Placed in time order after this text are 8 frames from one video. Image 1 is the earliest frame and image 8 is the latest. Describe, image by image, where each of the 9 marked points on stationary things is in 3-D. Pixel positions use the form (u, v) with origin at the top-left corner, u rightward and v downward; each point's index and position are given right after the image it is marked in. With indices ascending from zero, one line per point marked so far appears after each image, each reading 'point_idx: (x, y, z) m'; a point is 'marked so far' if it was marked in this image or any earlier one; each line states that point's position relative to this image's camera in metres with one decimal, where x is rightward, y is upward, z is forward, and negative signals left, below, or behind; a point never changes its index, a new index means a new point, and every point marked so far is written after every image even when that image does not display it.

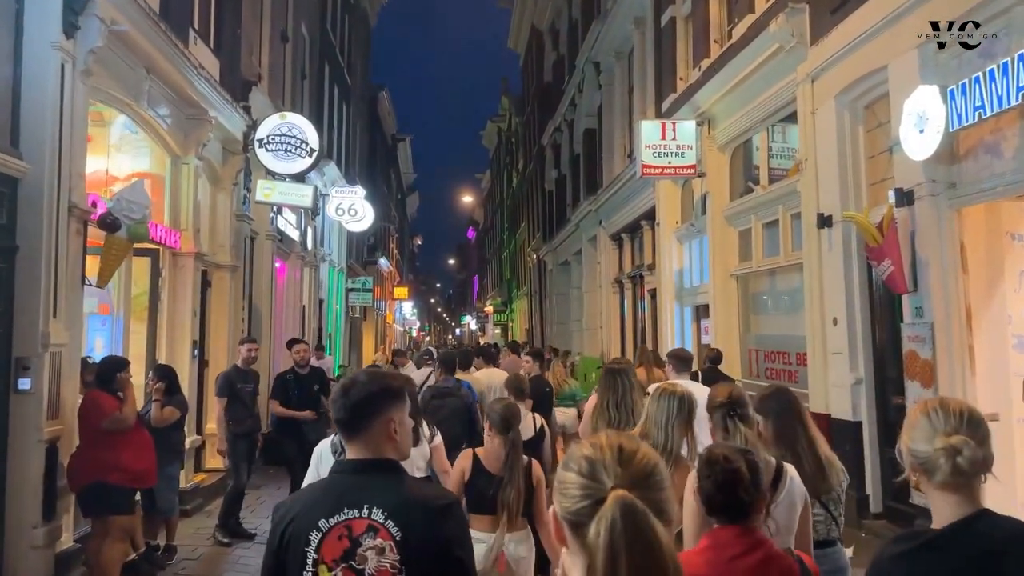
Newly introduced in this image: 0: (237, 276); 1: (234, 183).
0: (-3.4, +0.2, +9.7) m
1: (-3.3, +1.3, +9.6) m
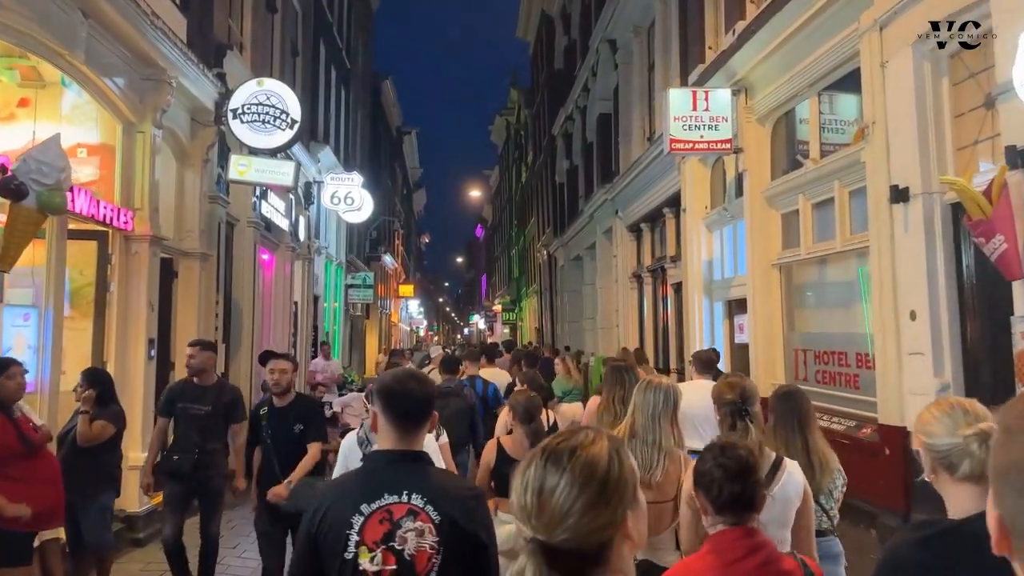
0: (-3.3, +0.2, +8.5) m
1: (-3.2, +1.4, +8.4) m
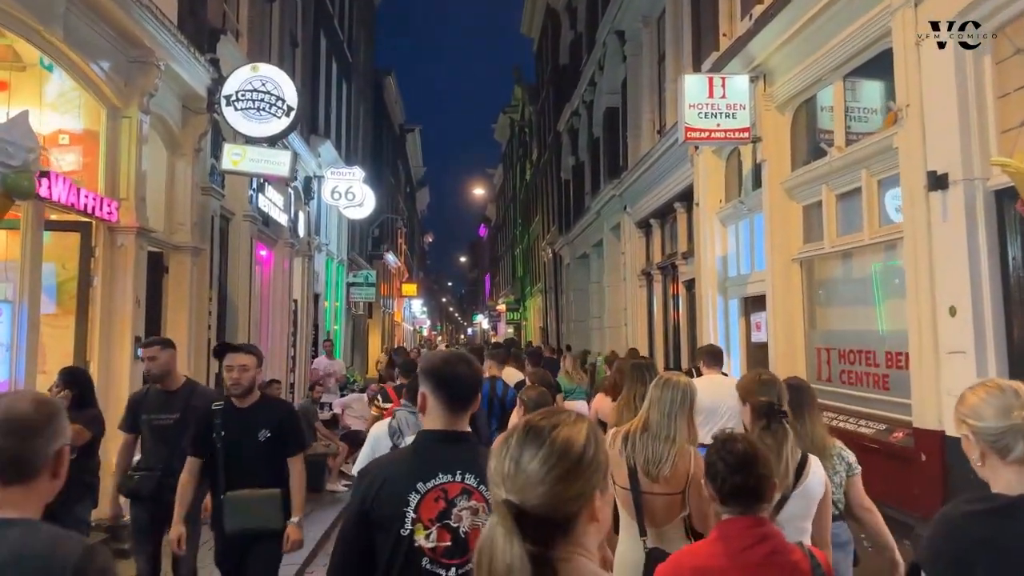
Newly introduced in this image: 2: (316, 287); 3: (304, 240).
0: (-3.2, +0.3, +8.1) m
1: (-3.2, +1.4, +8.0) m
2: (-3.7, 0.0, +15.1) m
3: (-3.6, +0.8, +13.5) m
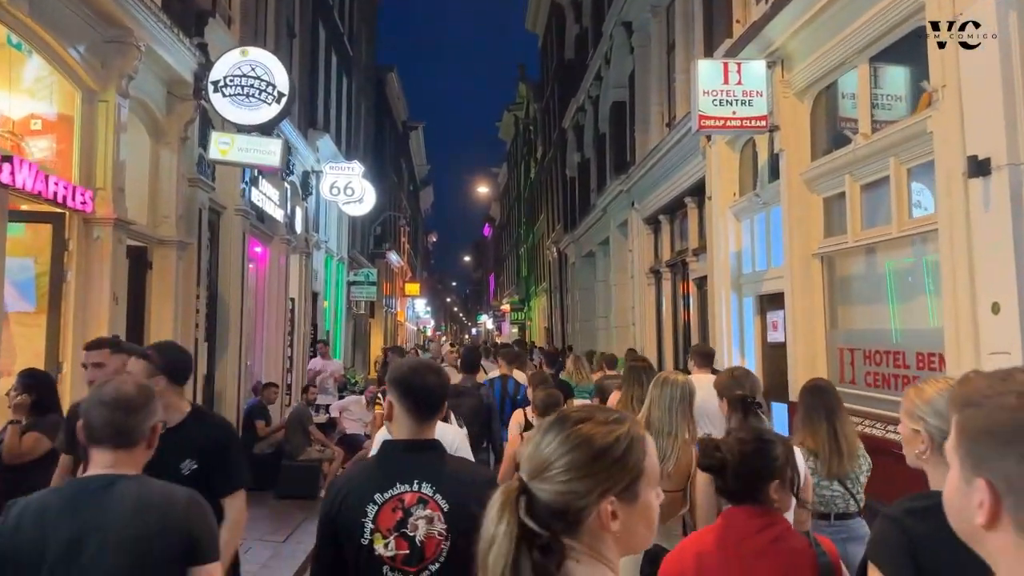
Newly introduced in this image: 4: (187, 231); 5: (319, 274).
0: (-3.1, +0.3, +7.7) m
1: (-3.1, +1.4, +7.6) m
2: (-3.6, 0.0, +14.6) m
3: (-3.5, +0.9, +13.1) m
4: (-3.2, +0.6, +7.7) m
5: (-3.6, +0.3, +14.9) m
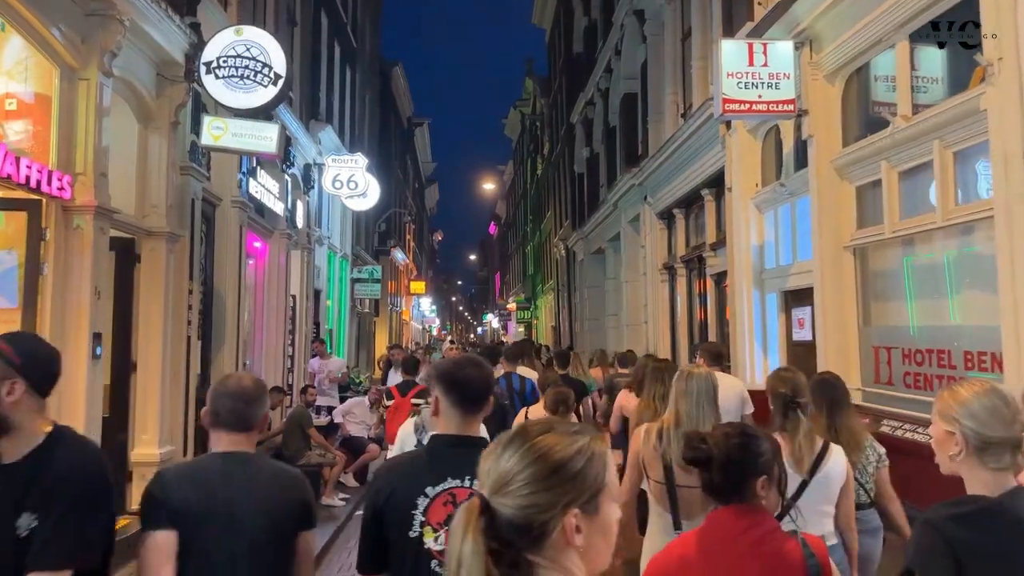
0: (-3.0, +0.4, +7.2) m
1: (-3.0, +1.5, +7.1) m
2: (-3.5, +0.1, +14.2) m
3: (-3.3, +0.9, +12.7) m
4: (-3.1, +0.6, +7.3) m
5: (-3.5, +0.3, +14.5) m
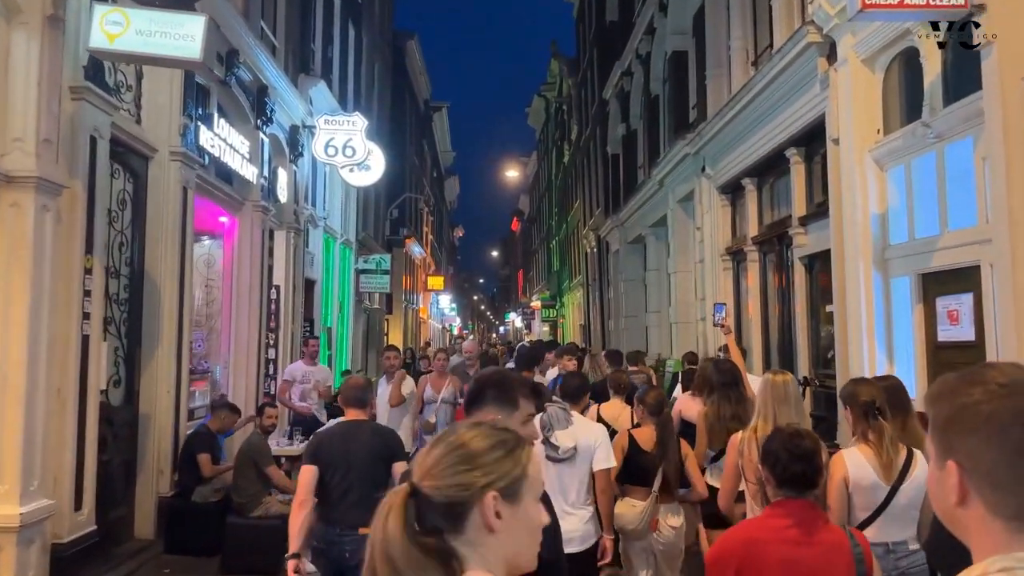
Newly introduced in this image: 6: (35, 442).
0: (-2.8, +0.5, +4.9) m
1: (-2.7, +1.6, +4.8) m
2: (-3.0, +0.2, +11.9) m
3: (-2.9, +1.1, +10.4) m
4: (-2.8, +0.8, +5.0) m
5: (-3.0, +0.5, +12.2) m
6: (-2.8, -0.9, +4.6) m
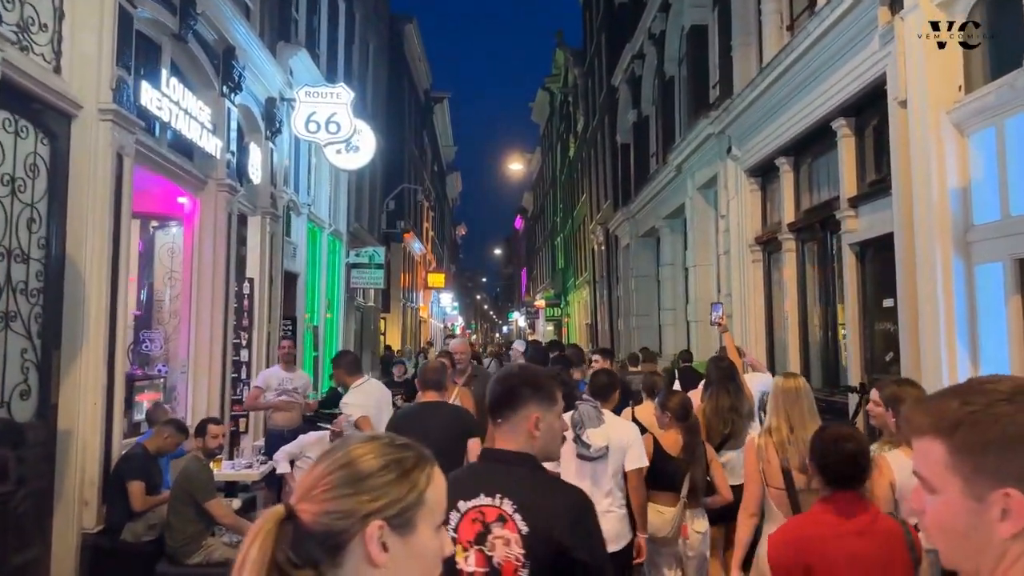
0: (-2.7, +0.6, +3.7) m
1: (-2.7, +1.7, +3.6) m
2: (-3.0, +0.3, +10.7) m
3: (-2.9, +1.1, +9.2) m
4: (-2.8, +0.8, +3.8) m
5: (-3.0, +0.5, +11.0) m
6: (-2.7, -0.8, +3.4) m
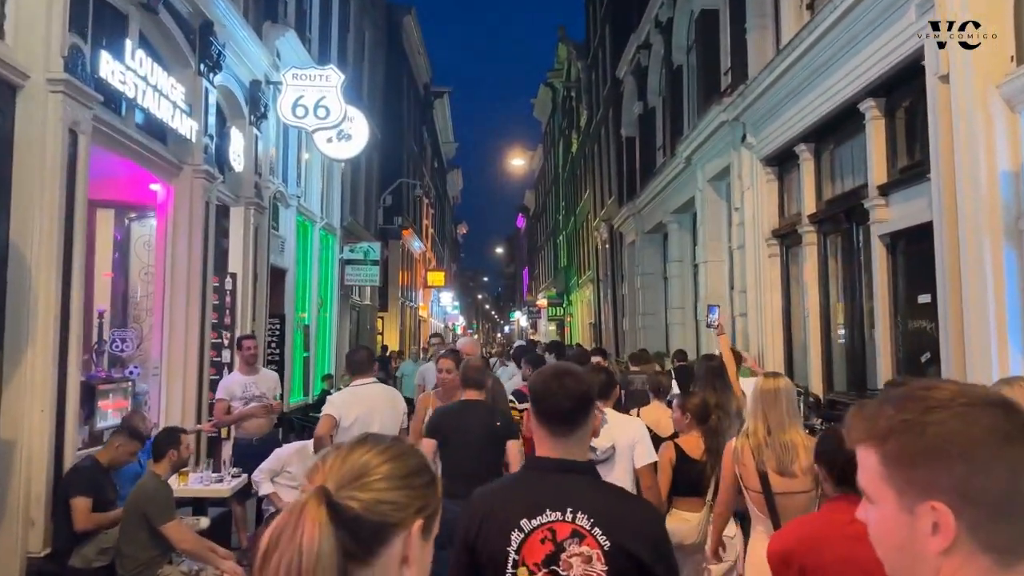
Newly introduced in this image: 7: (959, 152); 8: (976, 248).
0: (-2.7, +0.6, +3.1) m
1: (-2.7, +1.7, +3.0) m
2: (-2.9, +0.4, +10.1) m
3: (-2.8, +1.2, +8.6) m
4: (-2.8, +0.9, +3.2) m
5: (-2.9, +0.6, +10.4) m
6: (-2.7, -0.8, +2.8) m
7: (+3.2, +1.0, +5.7) m
8: (+3.3, +0.3, +5.6) m
